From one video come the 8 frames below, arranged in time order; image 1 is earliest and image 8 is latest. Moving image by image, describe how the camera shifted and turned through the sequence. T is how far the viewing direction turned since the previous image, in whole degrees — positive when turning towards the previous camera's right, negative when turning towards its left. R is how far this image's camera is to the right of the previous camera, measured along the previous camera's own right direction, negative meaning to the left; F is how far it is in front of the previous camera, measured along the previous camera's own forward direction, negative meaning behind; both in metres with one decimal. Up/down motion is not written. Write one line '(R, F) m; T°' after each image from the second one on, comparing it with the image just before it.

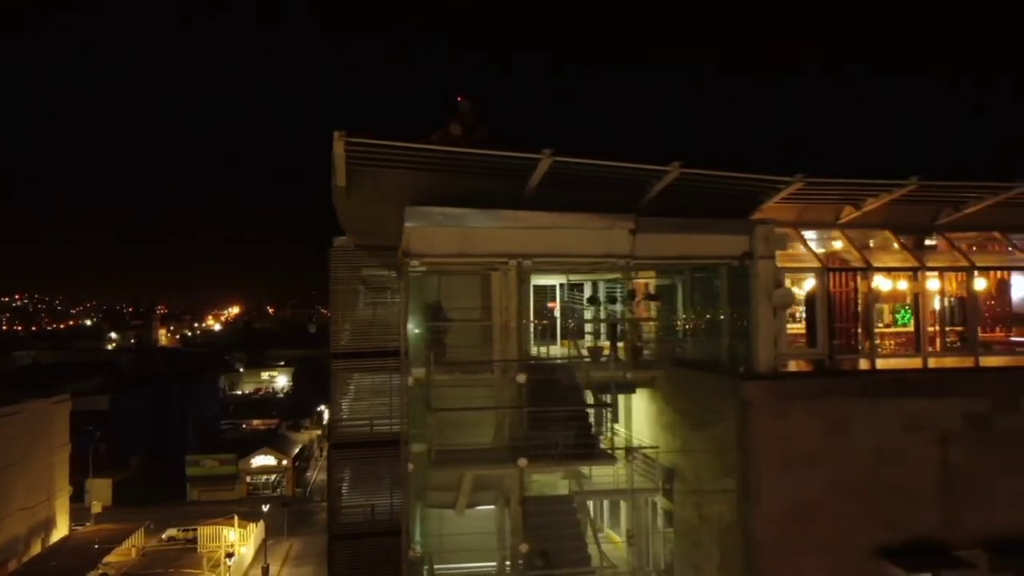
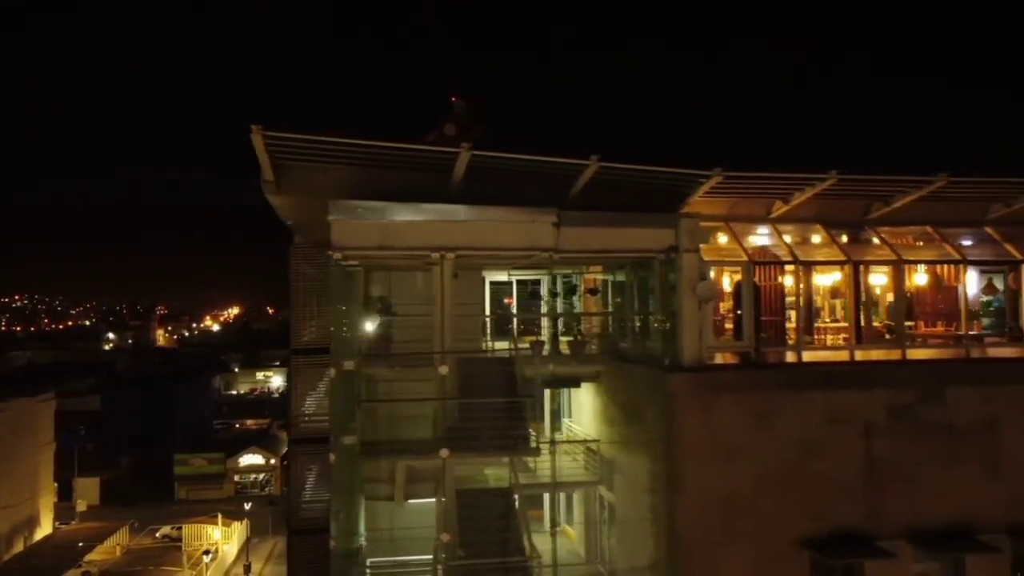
(+0.9, -0.1) m; 0°
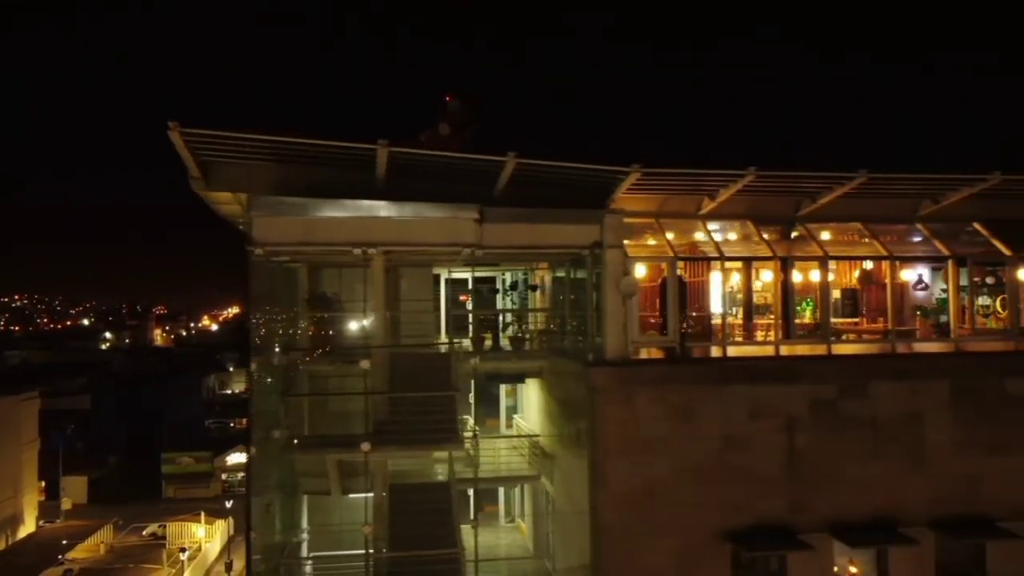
(+0.9, -0.1) m; 0°
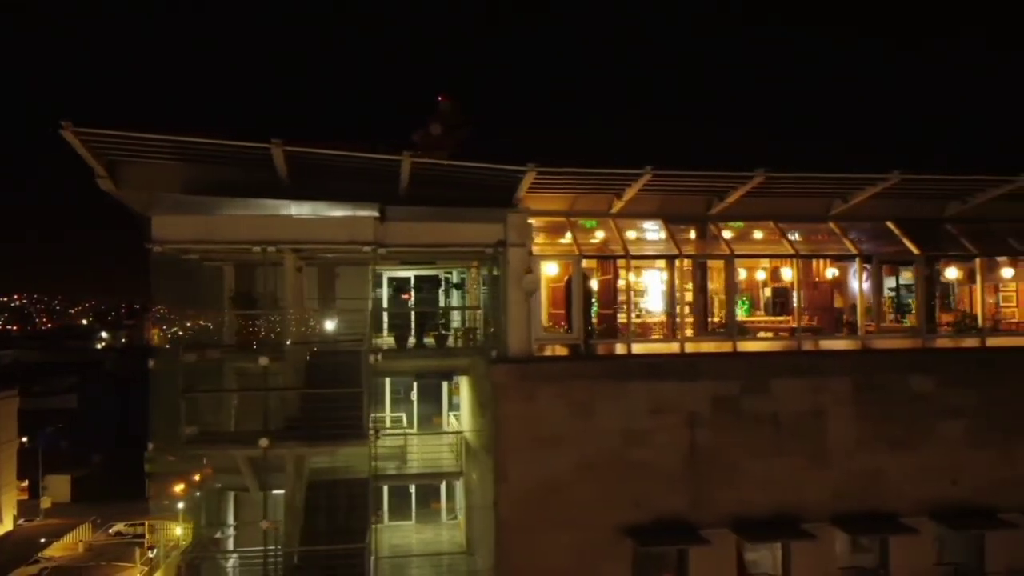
(+1.2, -0.1) m; 0°
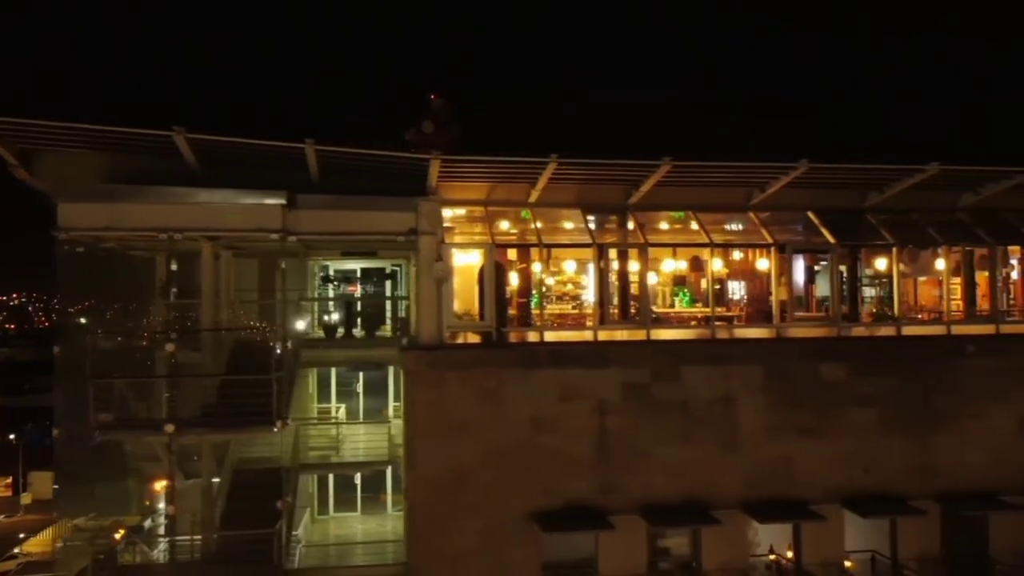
(+1.1, -0.1) m; 0°
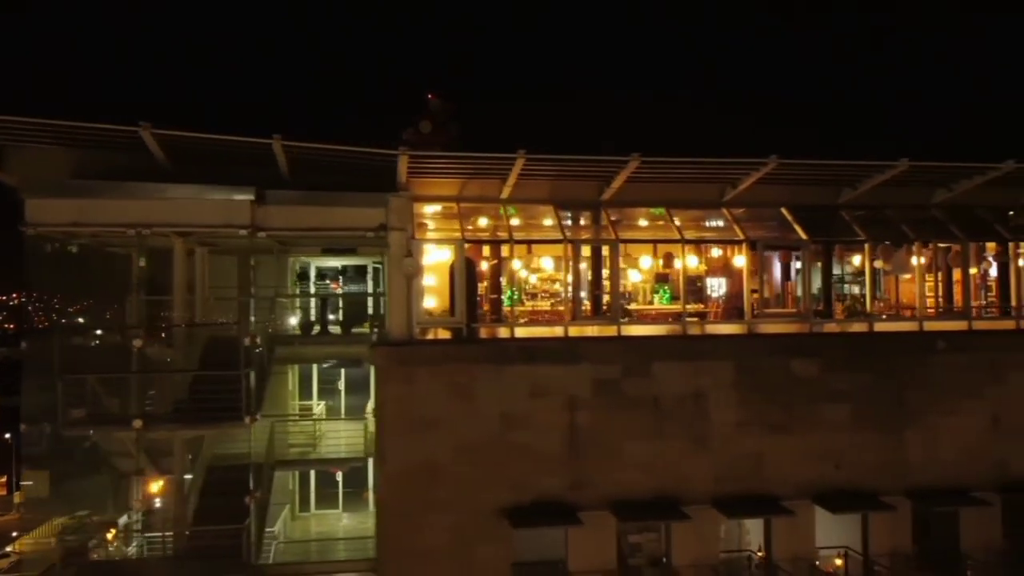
(-1.0, -0.3) m; 0°
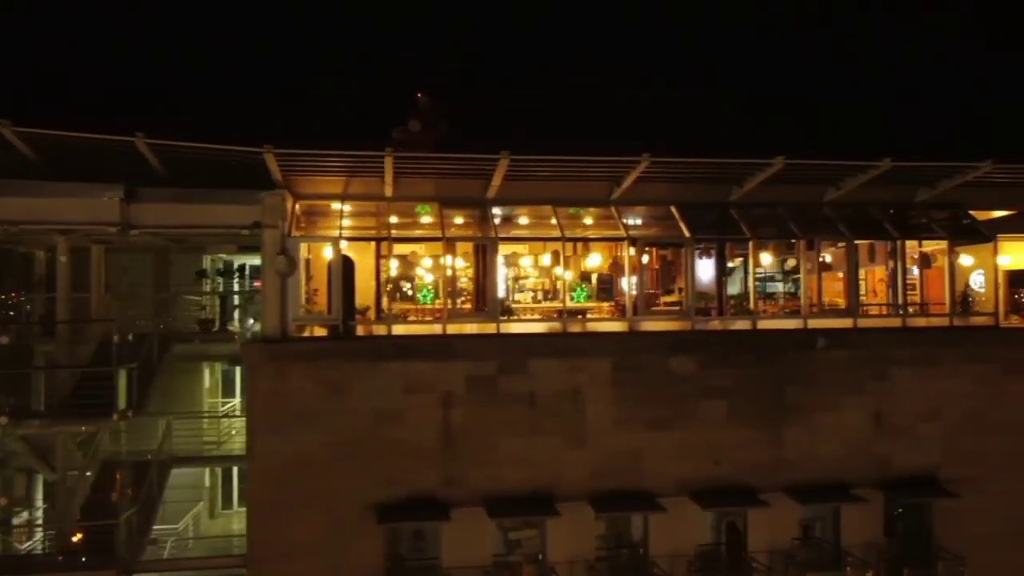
(+1.6, -0.1) m; 0°
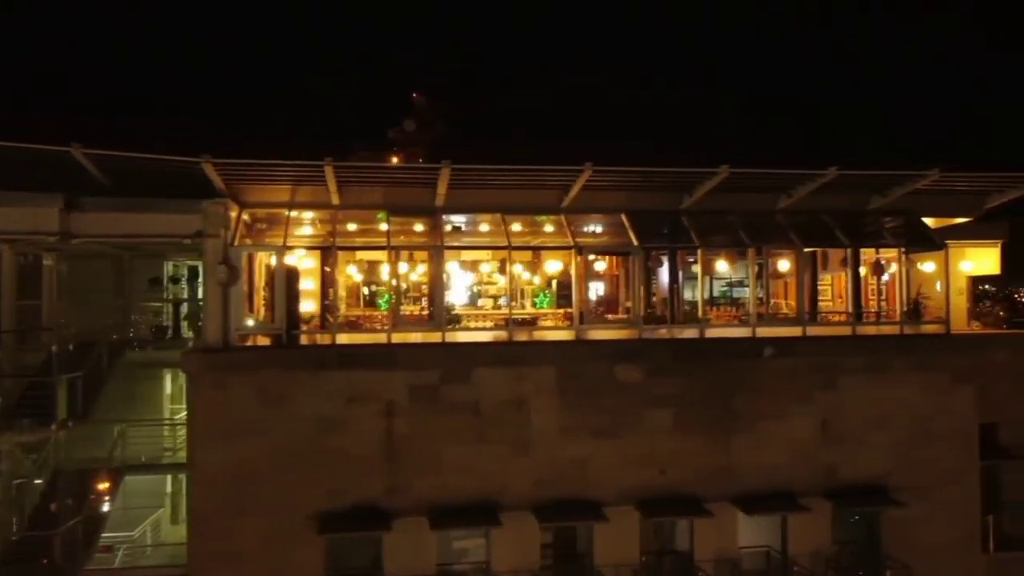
(-2.0, -0.4) m; 0°
